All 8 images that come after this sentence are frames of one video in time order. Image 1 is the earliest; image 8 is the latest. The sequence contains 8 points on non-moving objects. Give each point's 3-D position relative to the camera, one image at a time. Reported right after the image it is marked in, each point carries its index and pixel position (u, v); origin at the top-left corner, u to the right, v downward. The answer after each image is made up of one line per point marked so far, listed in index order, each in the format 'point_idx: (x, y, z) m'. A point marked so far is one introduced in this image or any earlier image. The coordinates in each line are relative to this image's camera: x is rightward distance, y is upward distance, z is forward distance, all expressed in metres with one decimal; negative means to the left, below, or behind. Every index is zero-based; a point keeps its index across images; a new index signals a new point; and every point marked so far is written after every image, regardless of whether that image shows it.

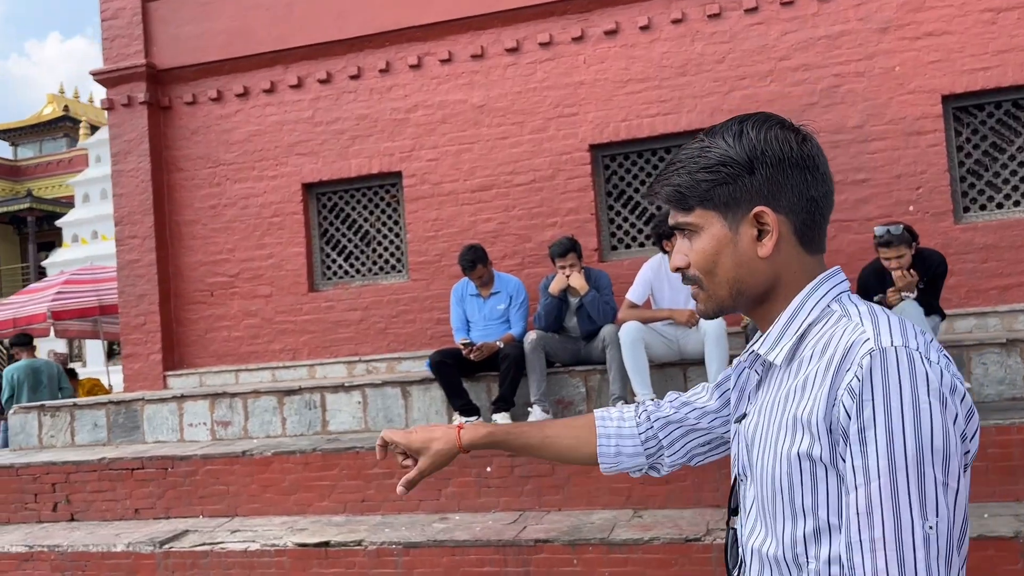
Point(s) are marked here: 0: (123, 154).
0: (-3.3, +1.1, +7.4) m
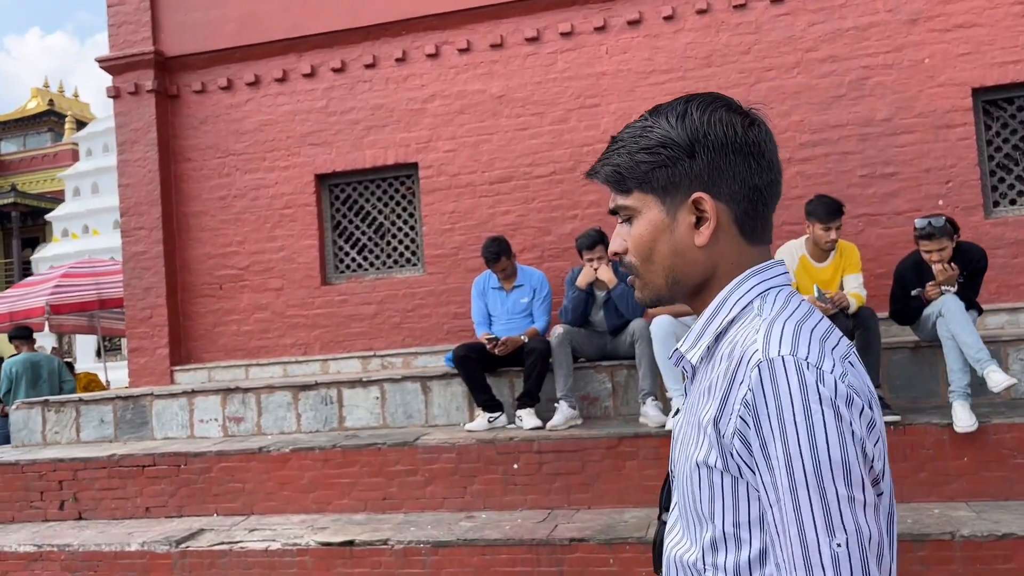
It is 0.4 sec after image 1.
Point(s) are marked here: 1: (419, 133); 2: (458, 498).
0: (-3.1, +1.2, +7.2) m
1: (-0.7, +1.2, +6.8) m
2: (-0.3, -1.2, +5.2) m
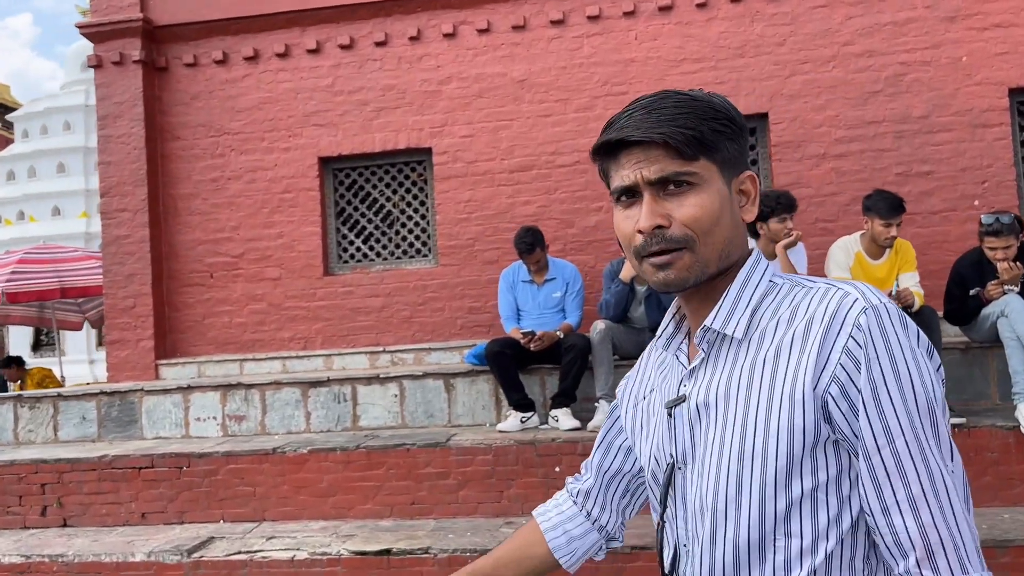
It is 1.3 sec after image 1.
0: (-3.0, +1.3, +6.6) m
1: (-0.6, +1.2, +6.4) m
2: (-0.1, -1.2, +4.9) m
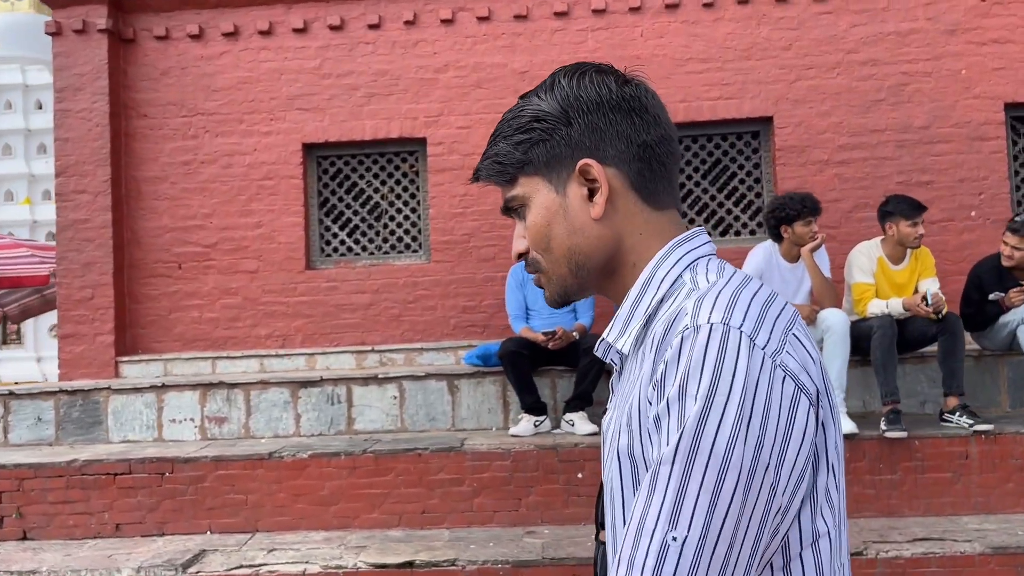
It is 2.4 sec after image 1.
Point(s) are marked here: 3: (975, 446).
0: (-3.0, +1.4, +6.1) m
1: (-0.6, +1.3, +6.1) m
2: (0.0, -1.2, +4.6) m
3: (+2.4, -0.8, +4.5) m
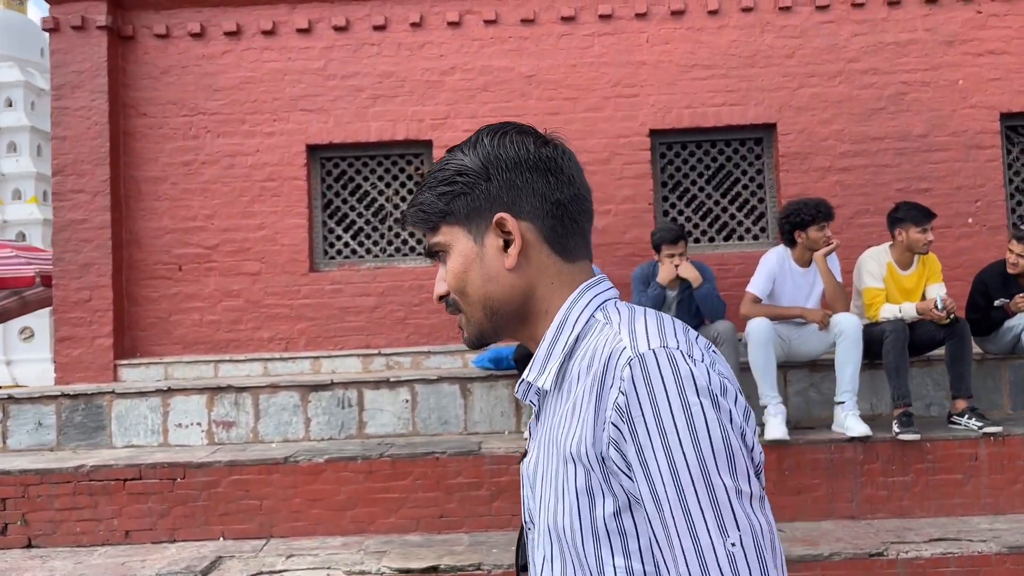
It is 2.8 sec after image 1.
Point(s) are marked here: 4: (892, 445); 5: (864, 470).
0: (-3.0, +1.3, +5.9) m
1: (-0.5, +1.2, +6.1) m
2: (+0.1, -1.2, +4.6) m
3: (+2.5, -0.8, +4.6) m
4: (+2.0, -0.8, +4.6) m
5: (+1.9, -1.0, +4.6) m
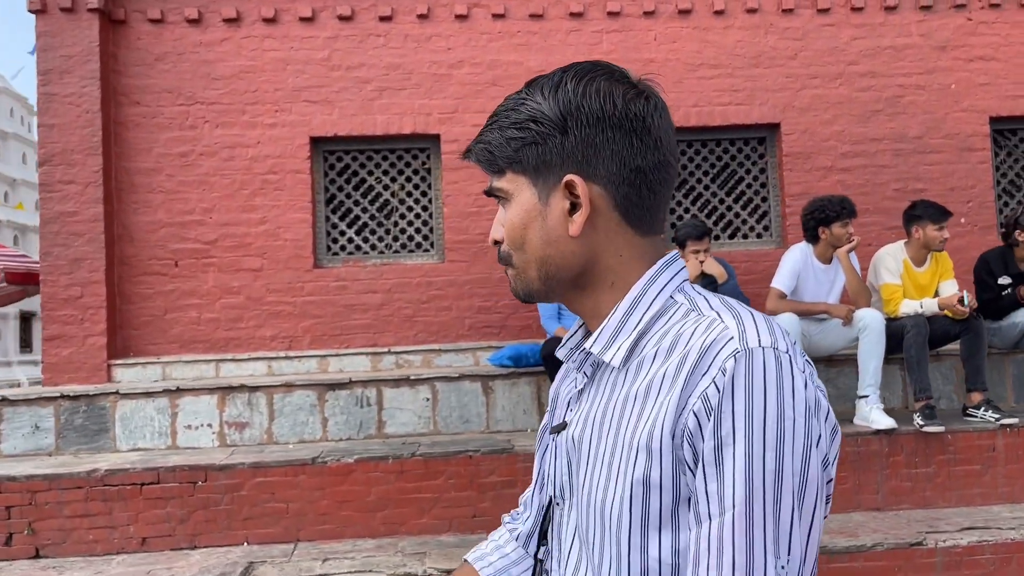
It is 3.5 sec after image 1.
0: (-2.9, +1.4, +5.6) m
1: (-0.5, +1.3, +6.0) m
2: (+0.3, -1.2, +4.6) m
3: (+2.7, -0.8, +4.8) m
4: (+2.2, -0.8, +4.8) m
5: (+2.0, -0.9, +4.7) m
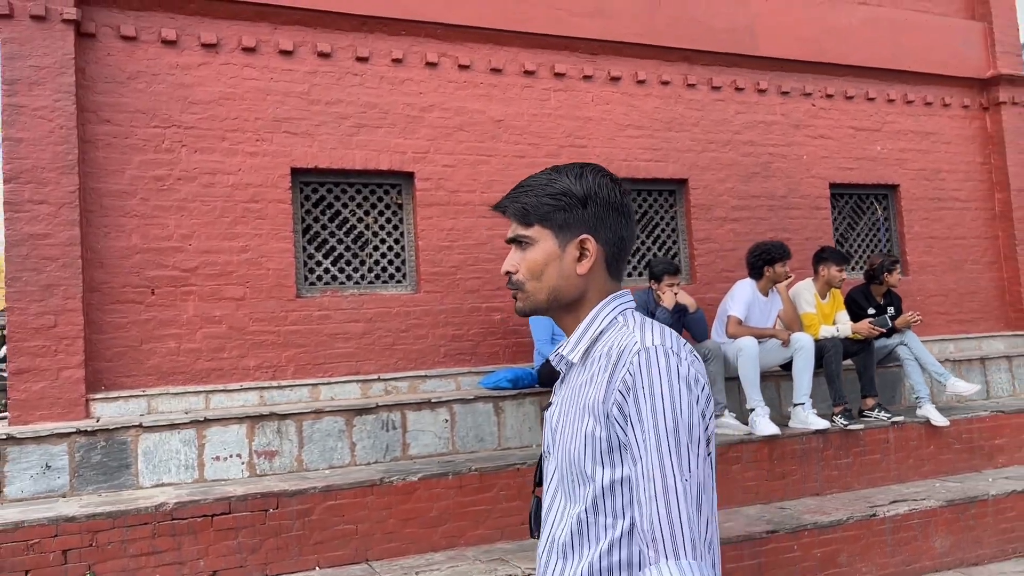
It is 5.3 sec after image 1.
0: (-2.9, +1.2, +5.2) m
1: (-0.7, +1.1, +6.3) m
2: (+0.5, -1.3, +5.2) m
3: (+2.7, -1.0, +6.2) m
4: (+2.2, -1.0, +6.0) m
5: (+2.1, -1.1, +5.9) m
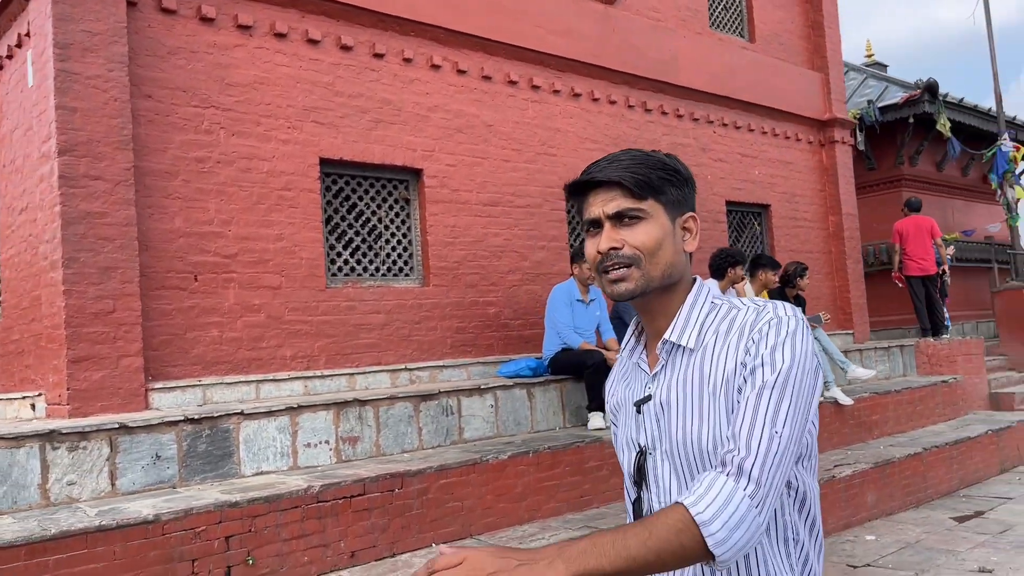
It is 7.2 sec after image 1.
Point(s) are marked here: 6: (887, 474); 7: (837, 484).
0: (-2.4, +1.3, +4.8) m
1: (-0.6, +1.1, +6.6) m
2: (+0.8, -1.3, +5.8) m
3: (+2.6, -1.0, +7.4) m
4: (+2.2, -1.0, +7.1) m
5: (+2.1, -1.1, +7.0) m
6: (+3.0, -1.5, +7.0) m
7: (+2.4, -1.4, +6.5) m
